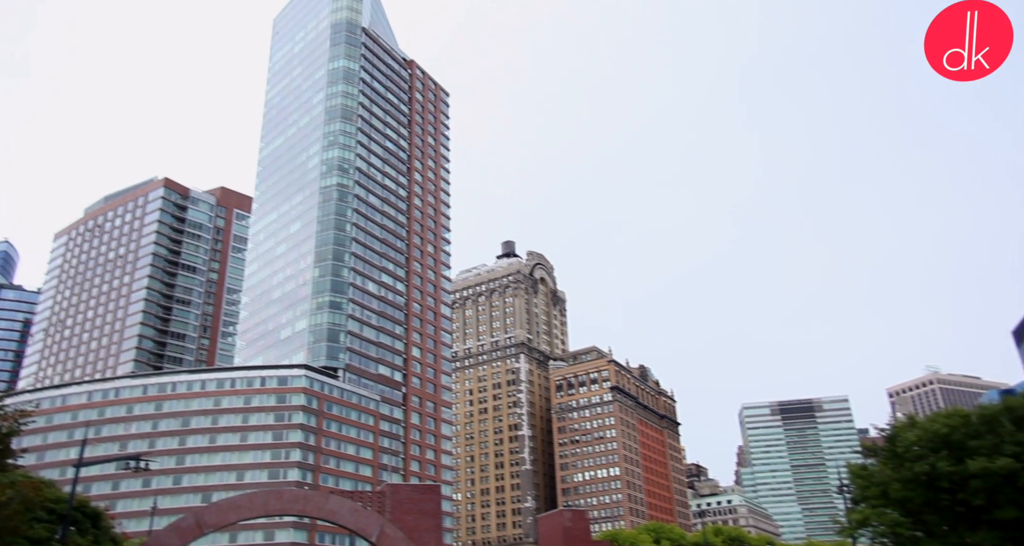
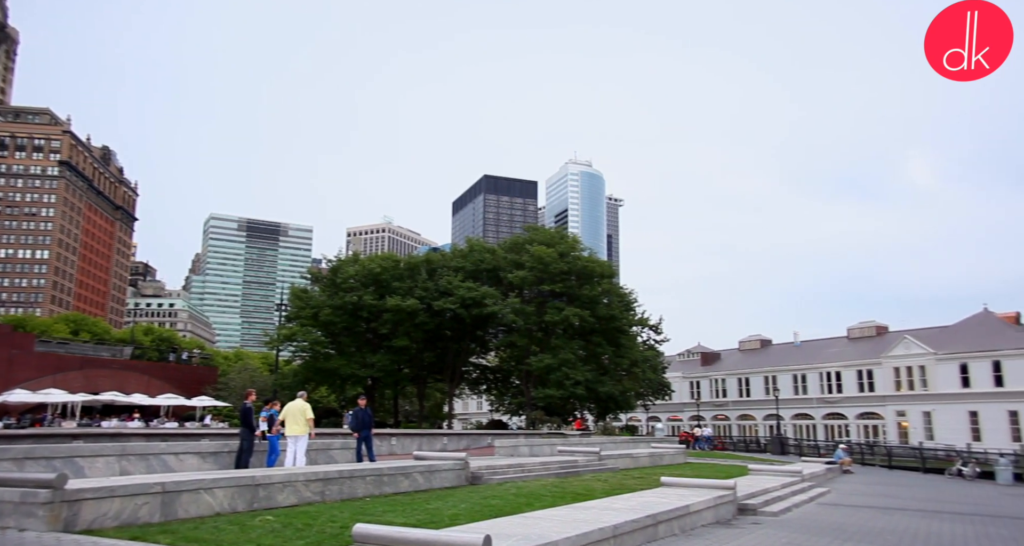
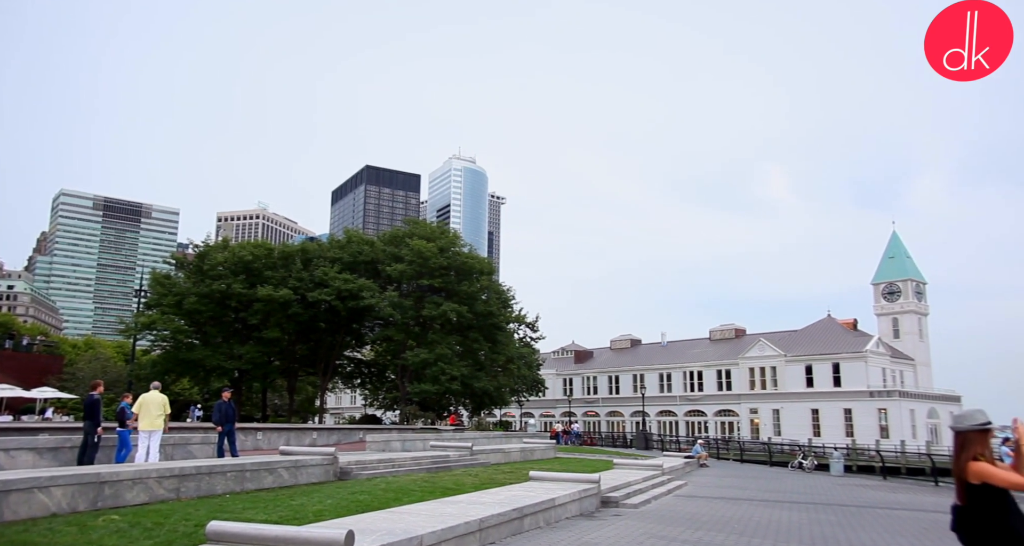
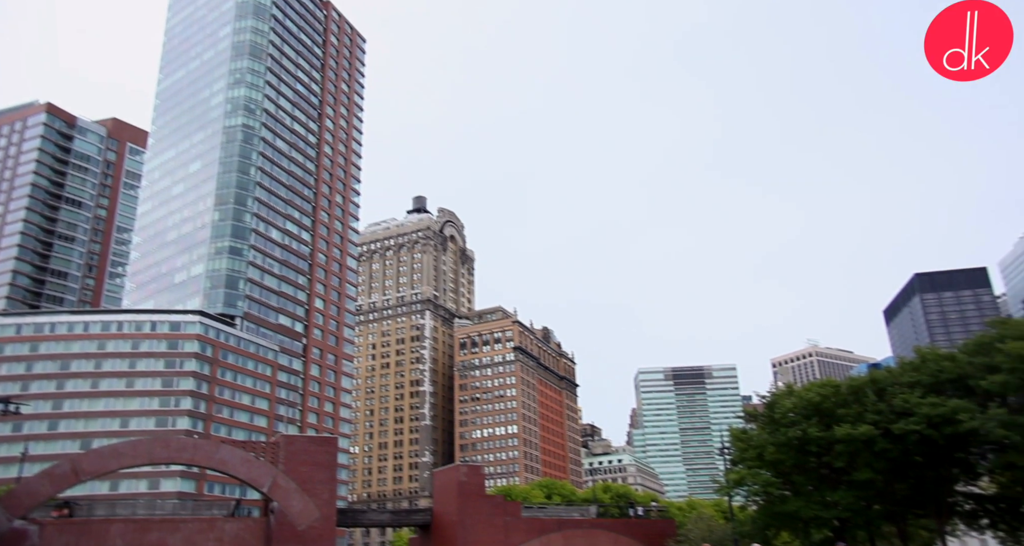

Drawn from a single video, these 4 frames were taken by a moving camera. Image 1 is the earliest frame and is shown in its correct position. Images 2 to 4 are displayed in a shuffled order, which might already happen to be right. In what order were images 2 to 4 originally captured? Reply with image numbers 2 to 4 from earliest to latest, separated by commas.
4, 2, 3
